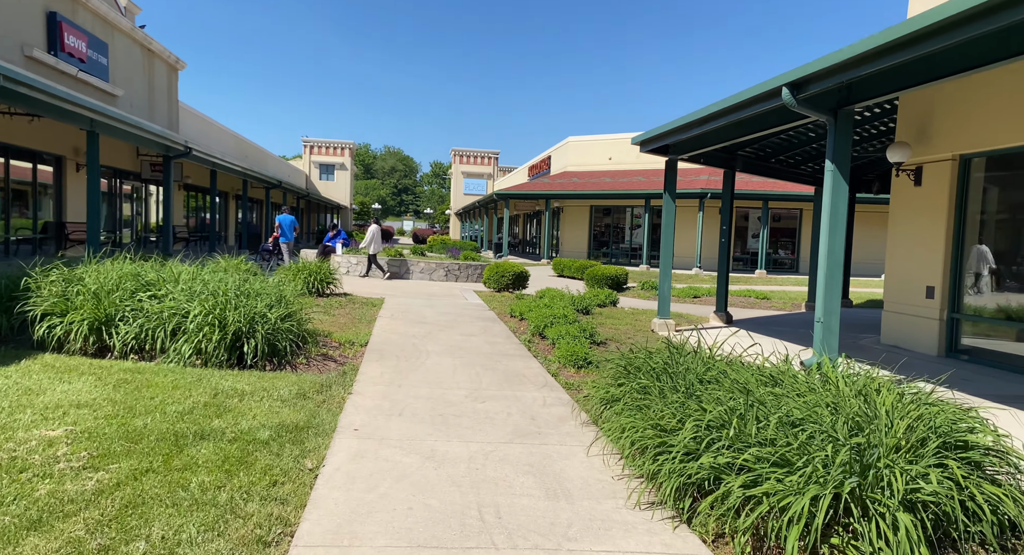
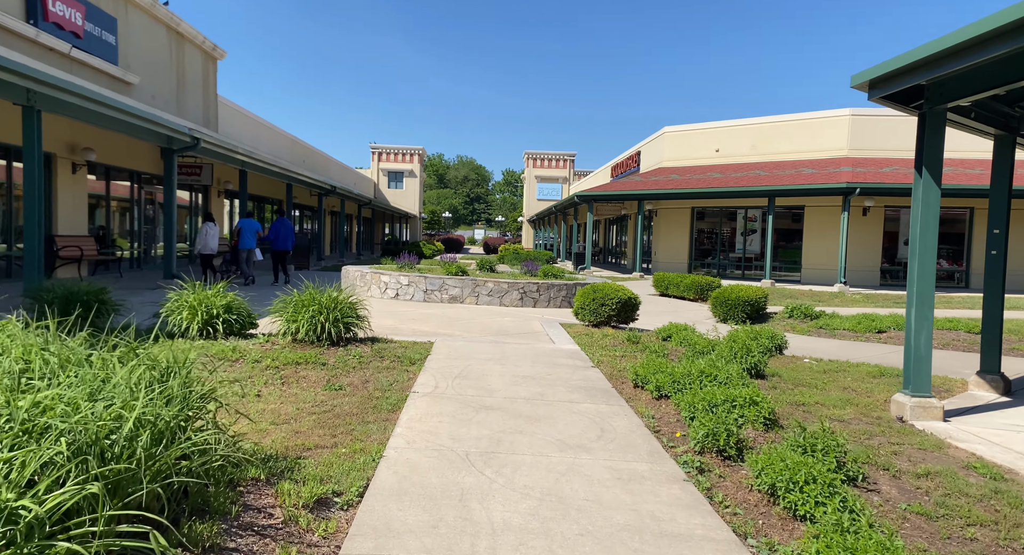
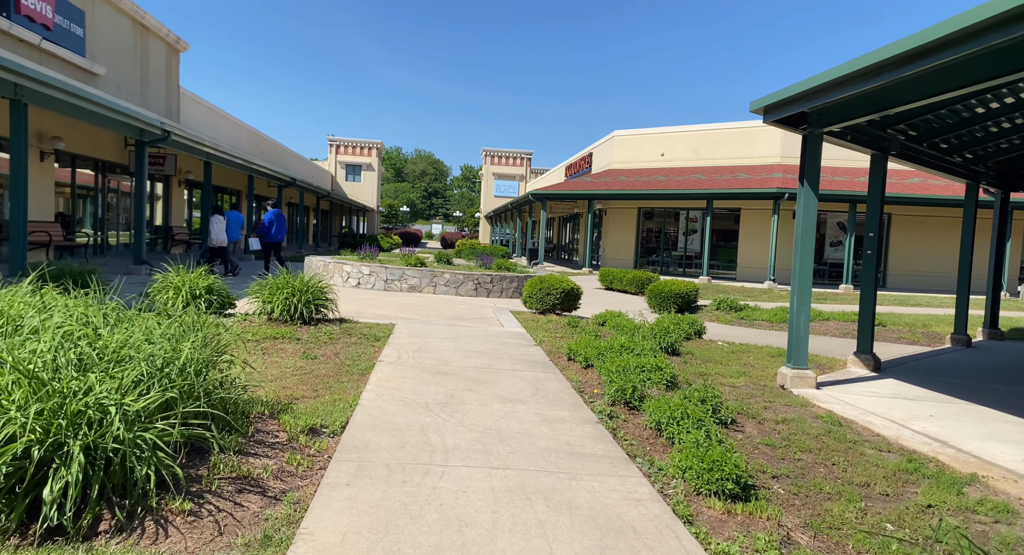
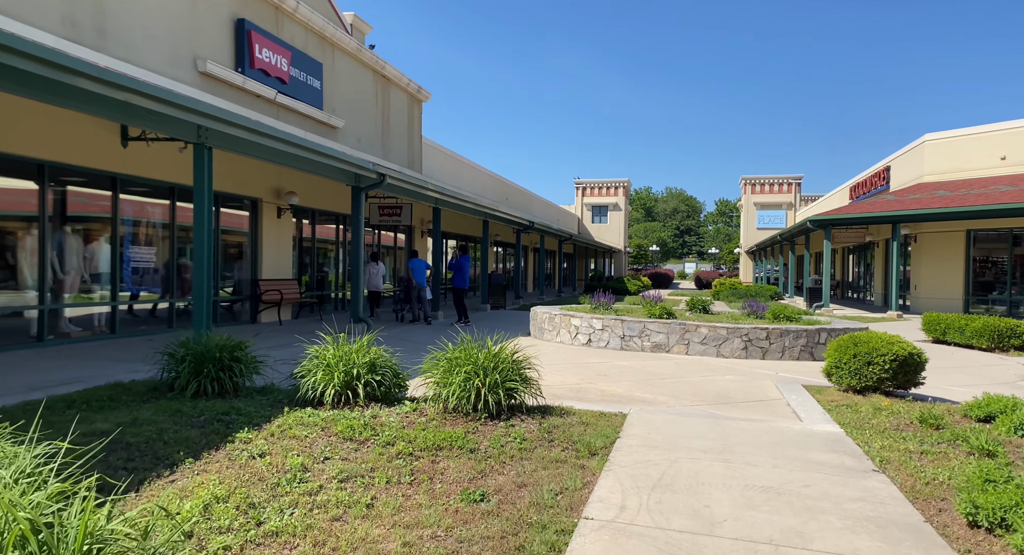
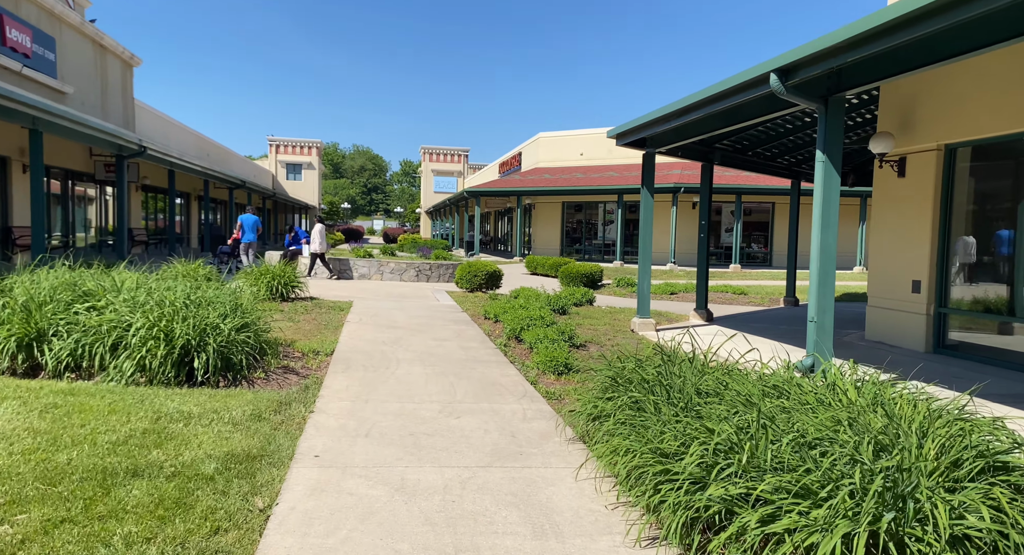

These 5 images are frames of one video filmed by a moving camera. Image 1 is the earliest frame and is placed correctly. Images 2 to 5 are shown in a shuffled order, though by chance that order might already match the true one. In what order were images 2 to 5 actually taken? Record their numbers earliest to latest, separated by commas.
5, 3, 2, 4
